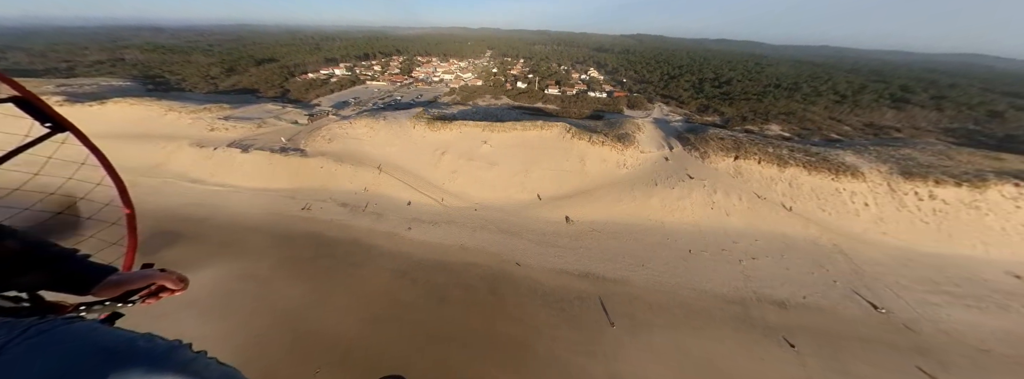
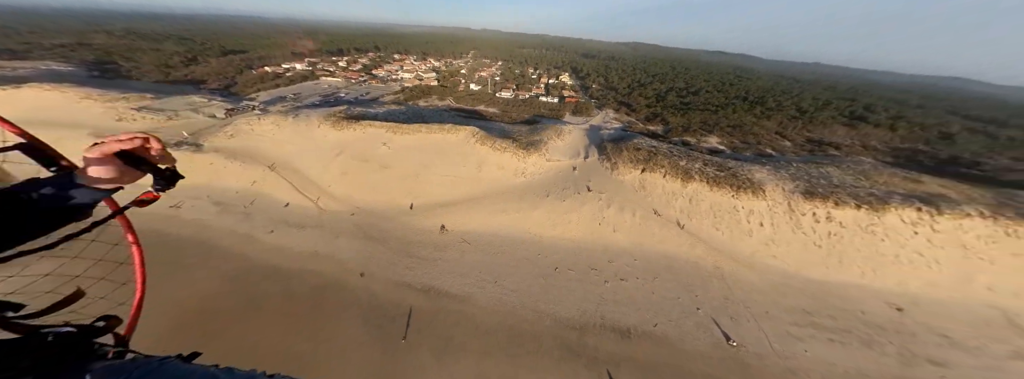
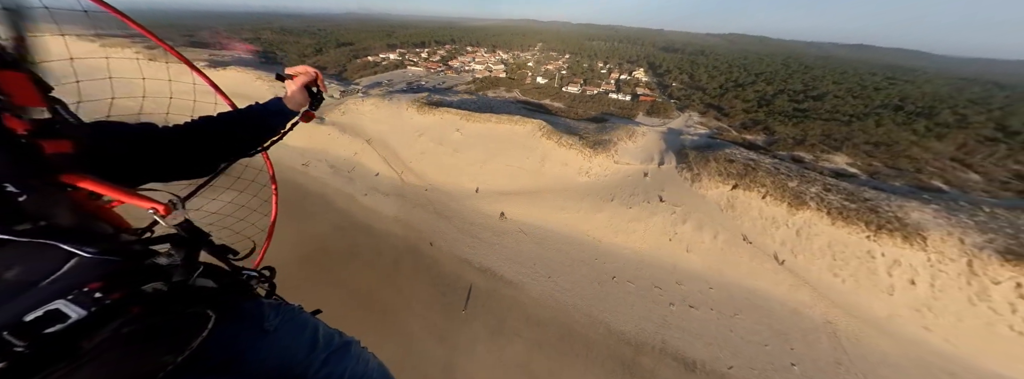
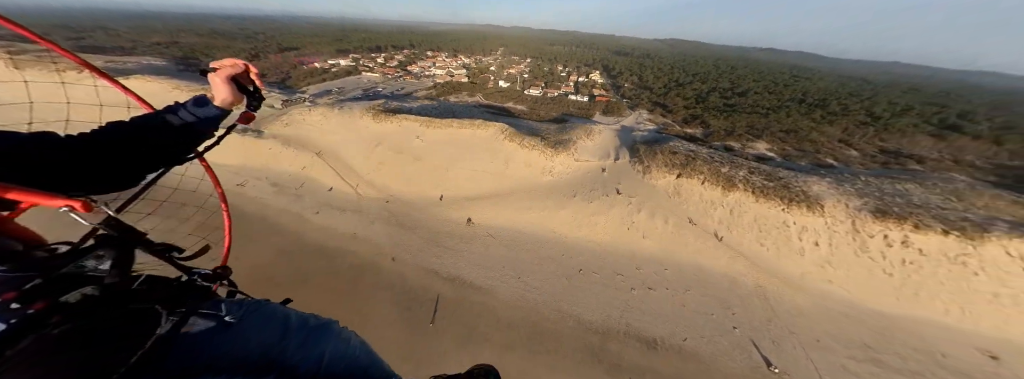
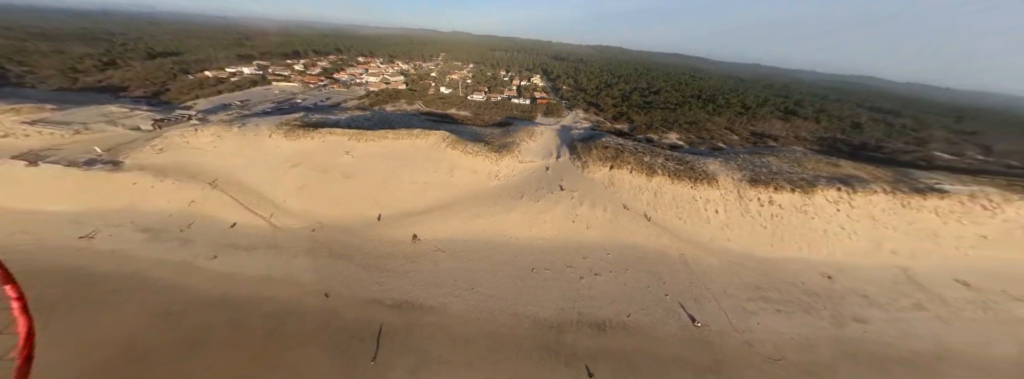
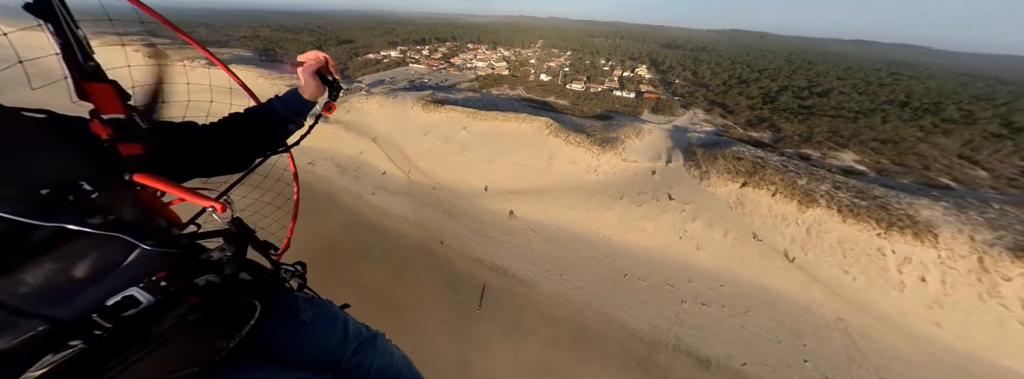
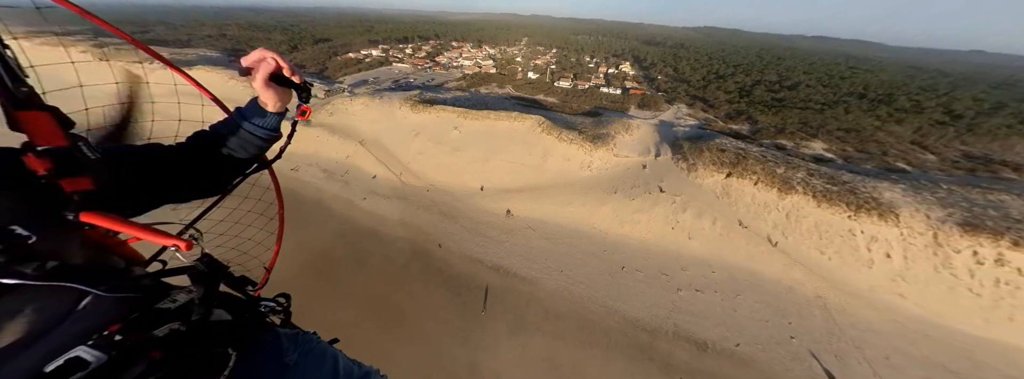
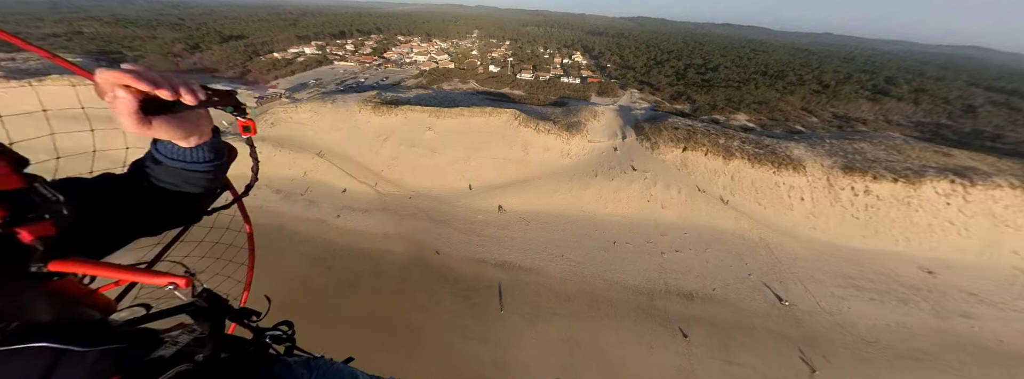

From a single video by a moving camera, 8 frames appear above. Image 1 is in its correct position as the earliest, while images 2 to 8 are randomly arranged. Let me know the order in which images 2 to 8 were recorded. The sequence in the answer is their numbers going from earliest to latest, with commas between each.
8, 7, 6, 3, 4, 2, 5
